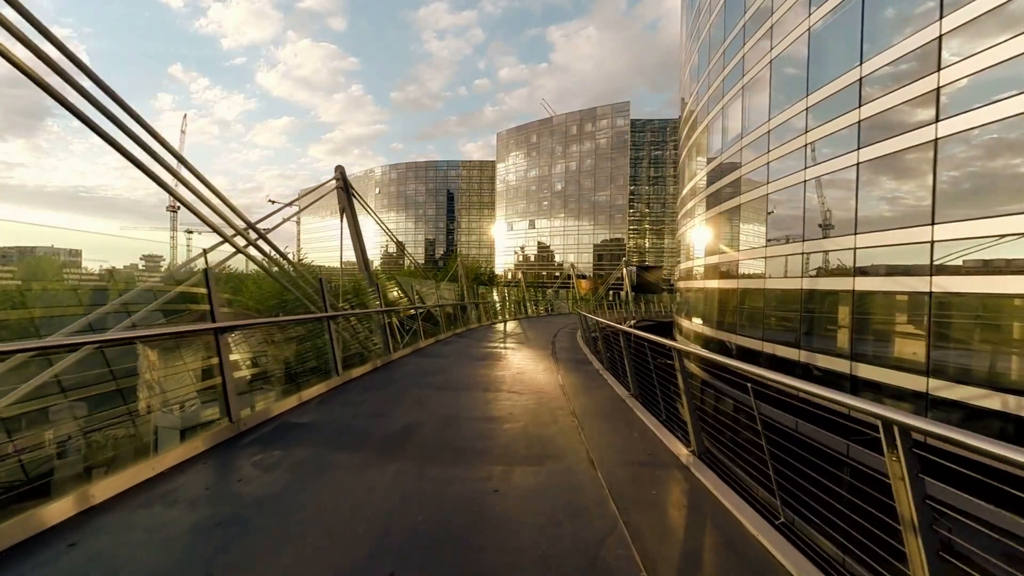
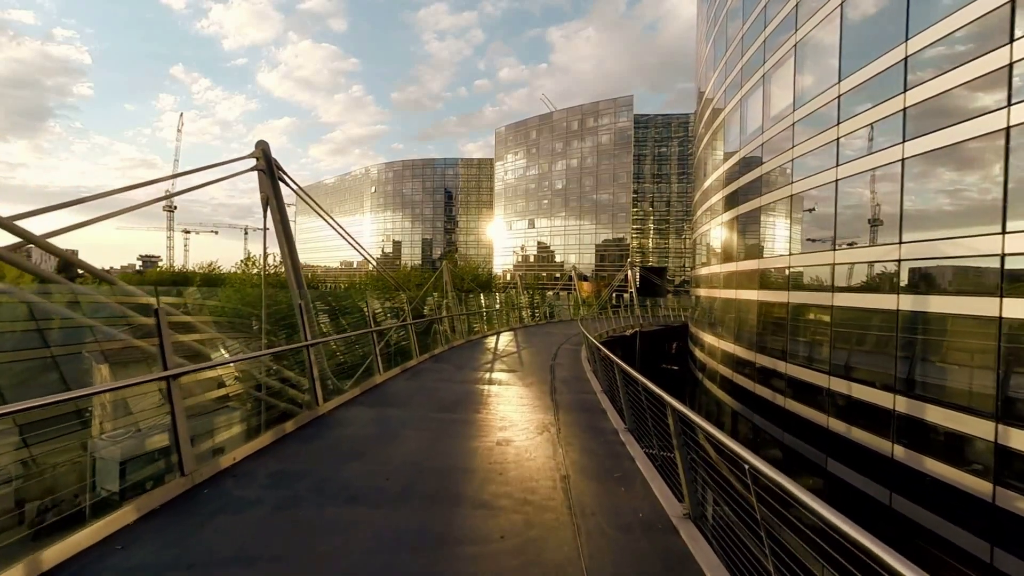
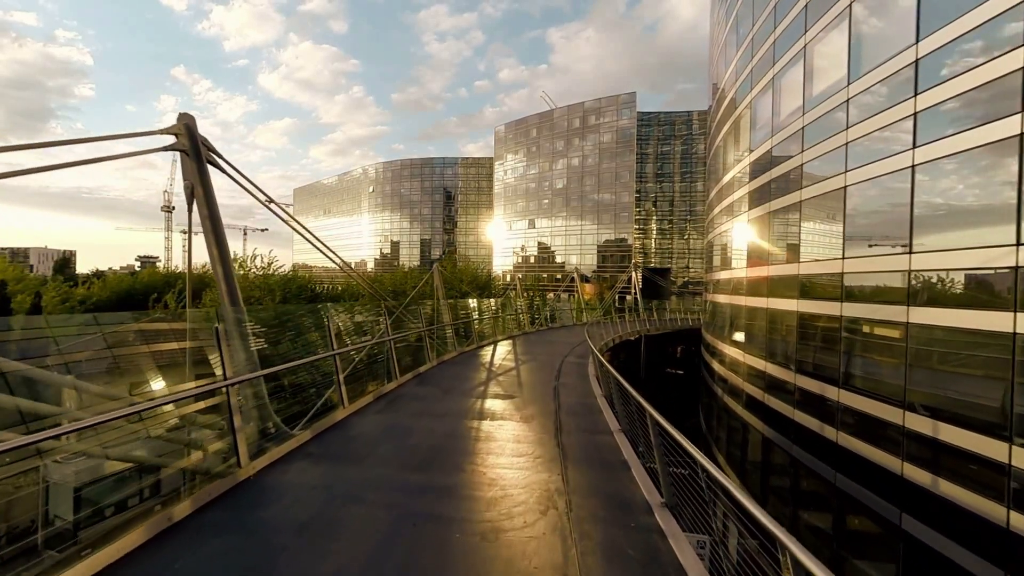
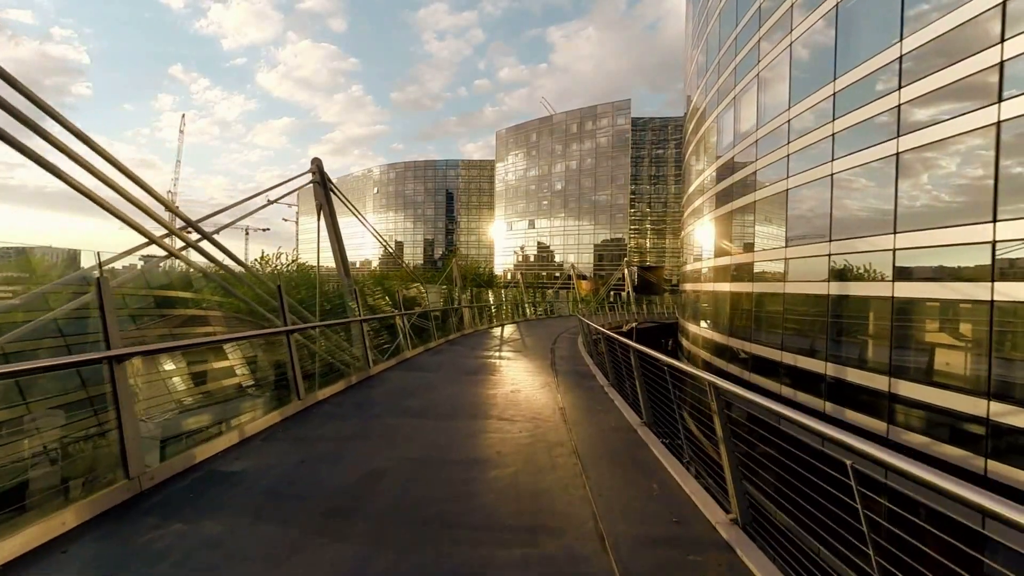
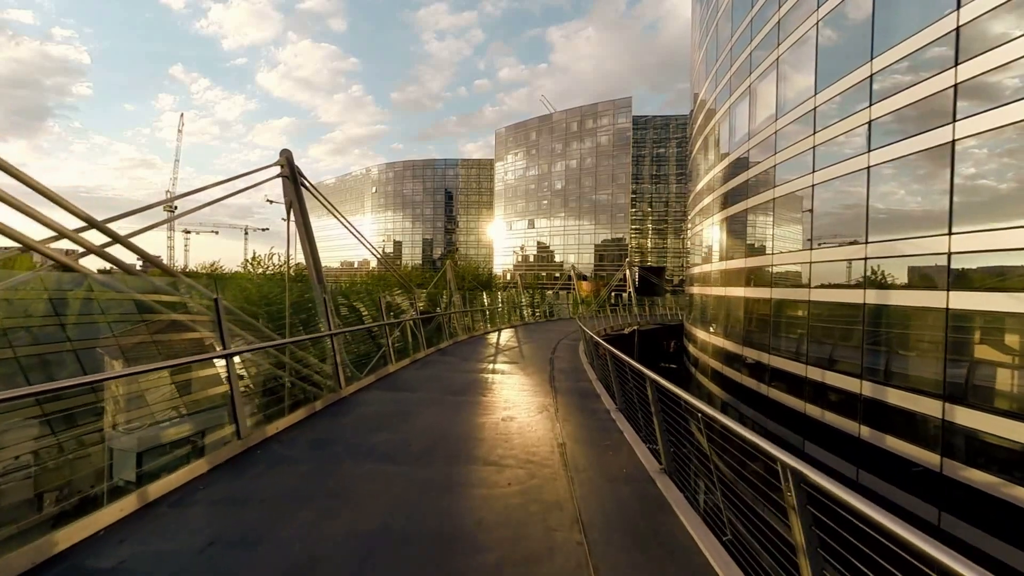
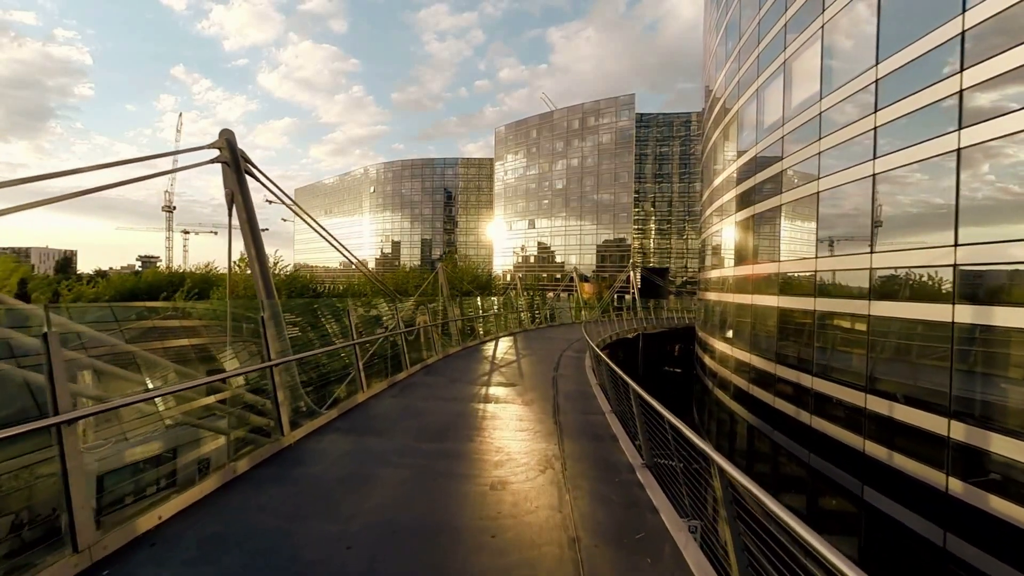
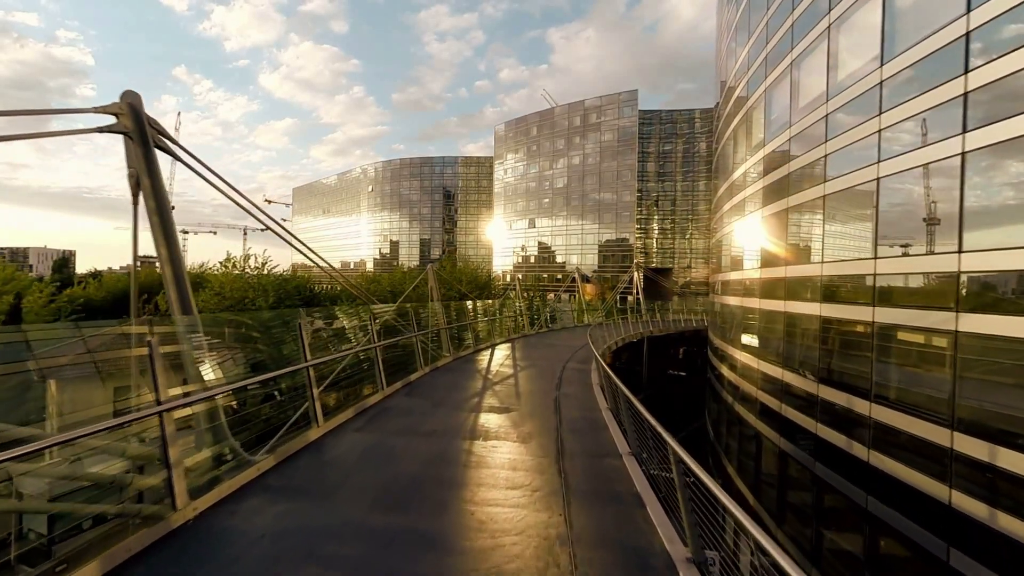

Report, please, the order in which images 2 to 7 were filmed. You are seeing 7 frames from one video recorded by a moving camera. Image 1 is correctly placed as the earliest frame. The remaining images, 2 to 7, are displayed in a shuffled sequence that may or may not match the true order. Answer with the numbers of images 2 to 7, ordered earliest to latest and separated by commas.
4, 5, 2, 6, 3, 7
